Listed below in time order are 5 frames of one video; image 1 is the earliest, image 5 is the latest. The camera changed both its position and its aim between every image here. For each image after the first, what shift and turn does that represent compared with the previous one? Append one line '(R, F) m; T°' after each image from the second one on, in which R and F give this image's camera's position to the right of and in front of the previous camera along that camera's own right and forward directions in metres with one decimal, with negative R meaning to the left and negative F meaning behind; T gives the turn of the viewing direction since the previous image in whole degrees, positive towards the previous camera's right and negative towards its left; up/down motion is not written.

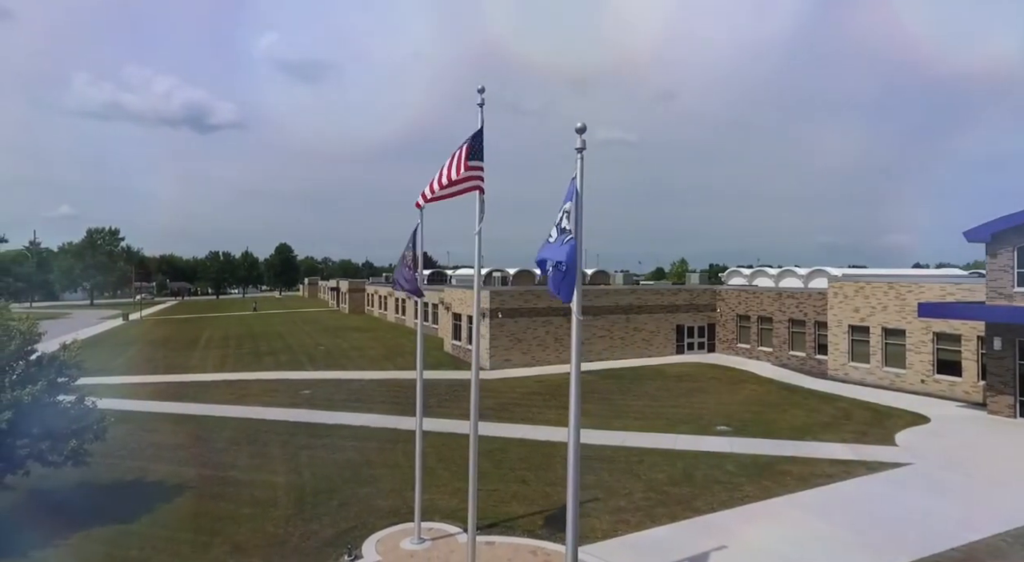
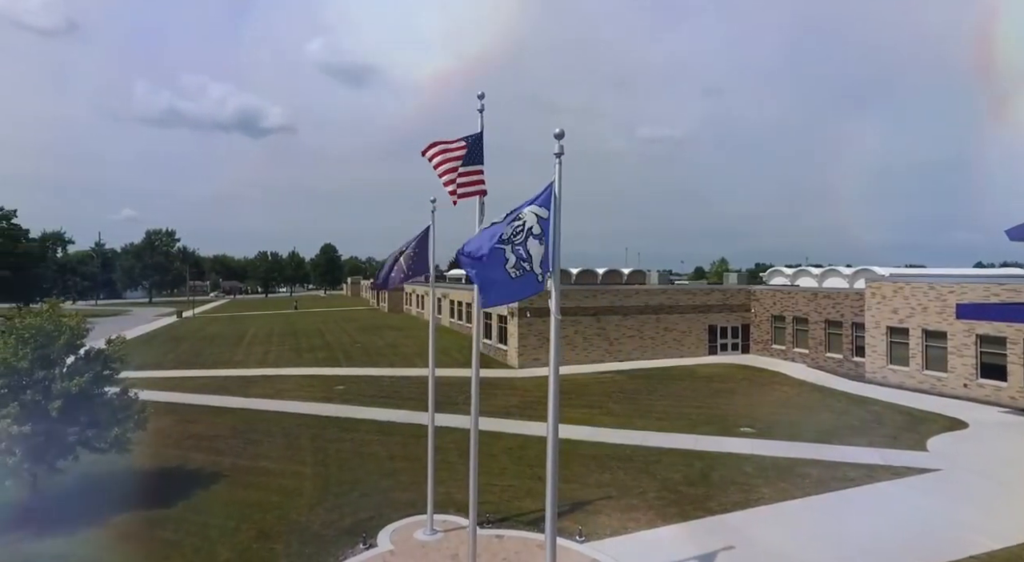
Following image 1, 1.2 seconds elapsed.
(+0.8, -0.3) m; -4°
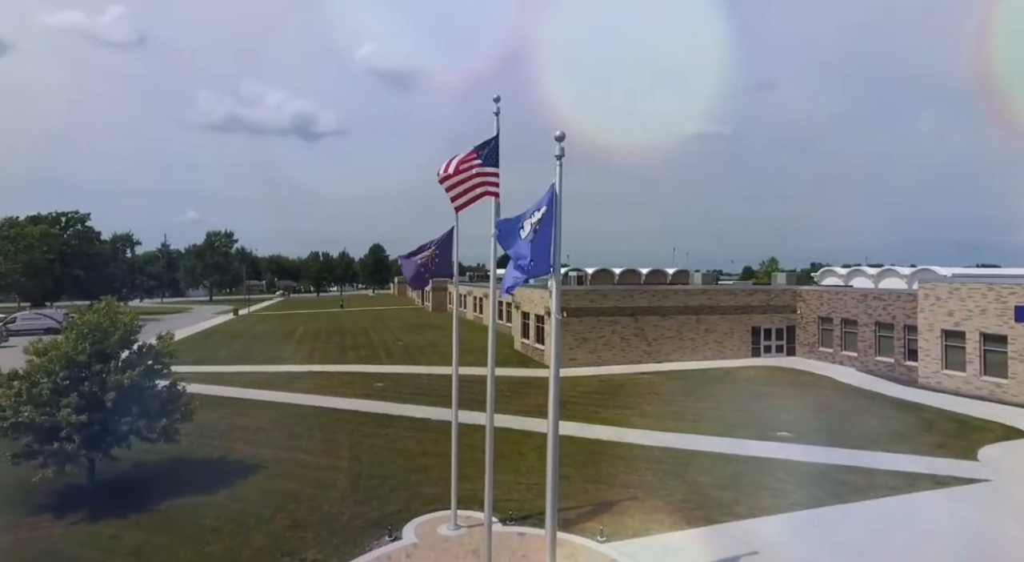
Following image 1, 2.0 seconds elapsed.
(+0.7, -0.2) m; -5°
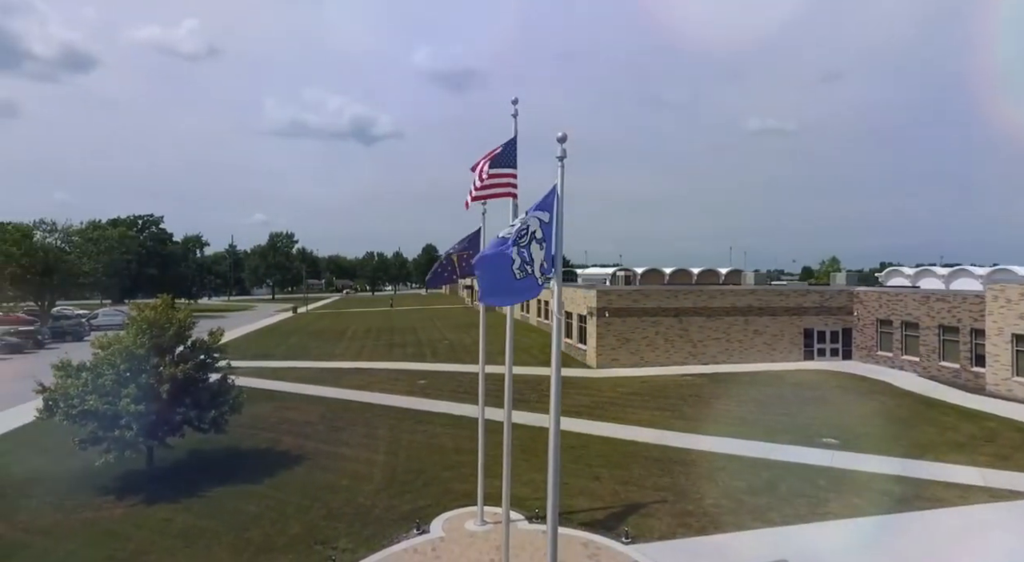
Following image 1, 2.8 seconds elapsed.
(+0.7, -0.1) m; -6°
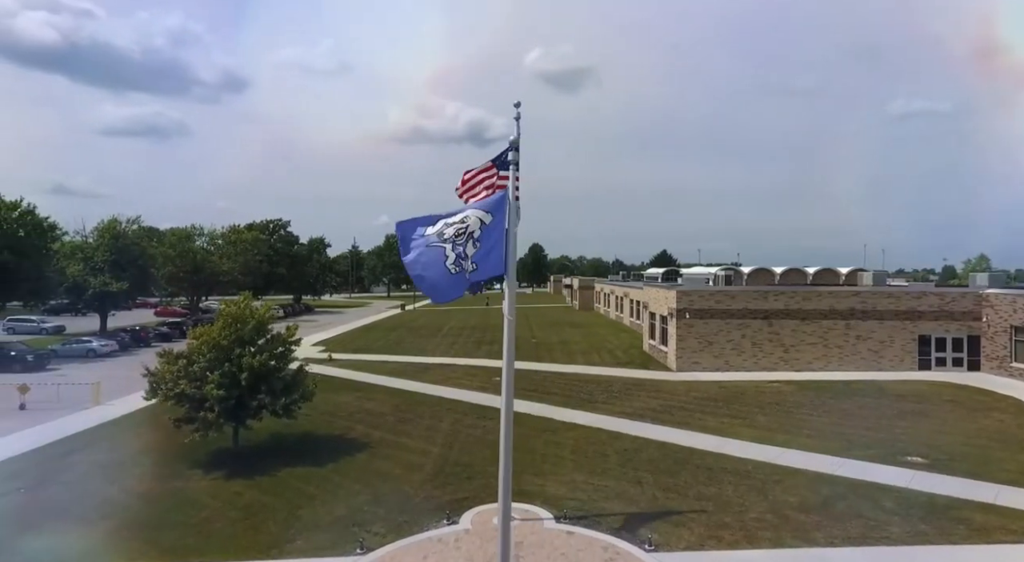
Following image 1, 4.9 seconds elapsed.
(+2.3, +0.2) m; -13°
